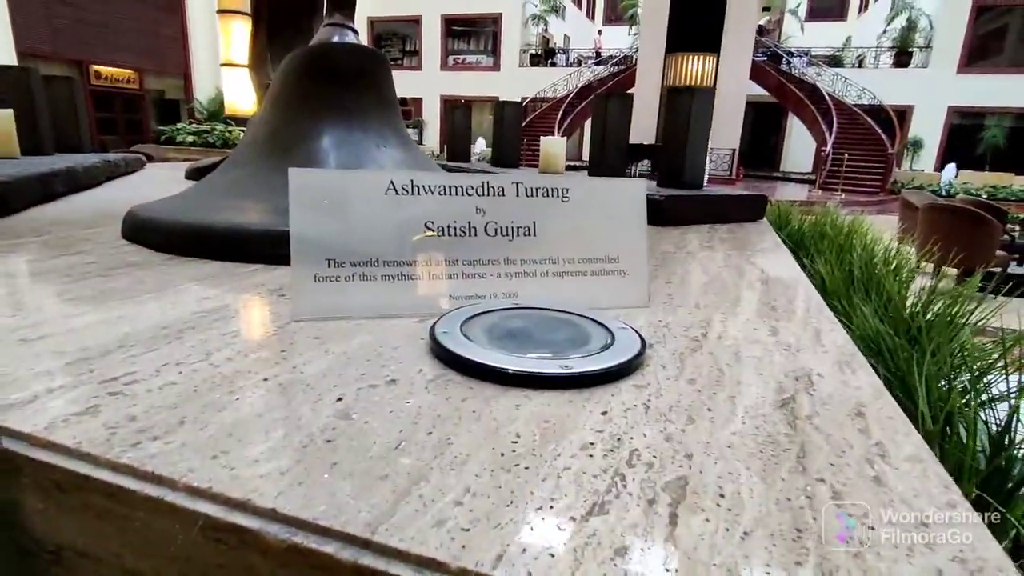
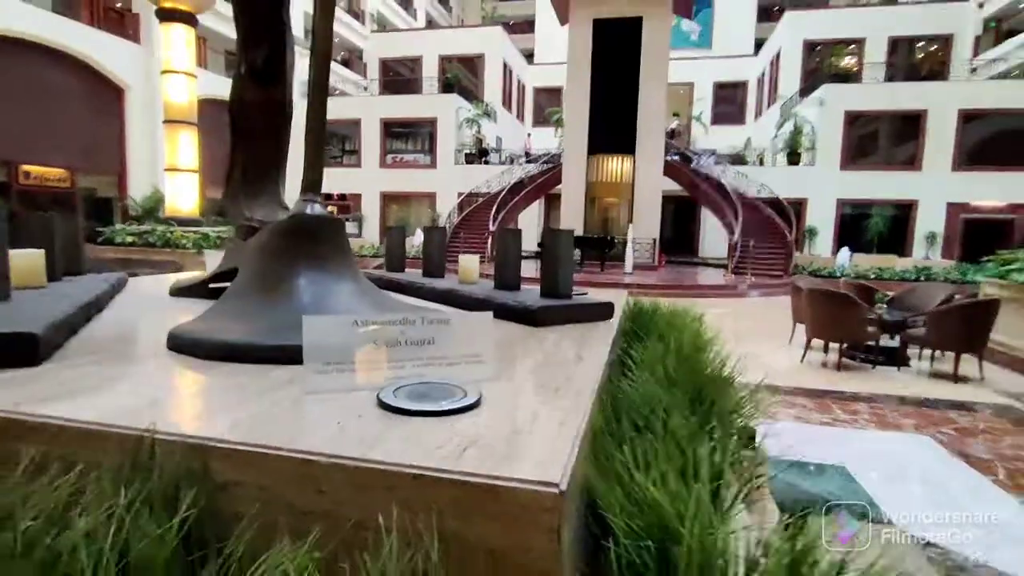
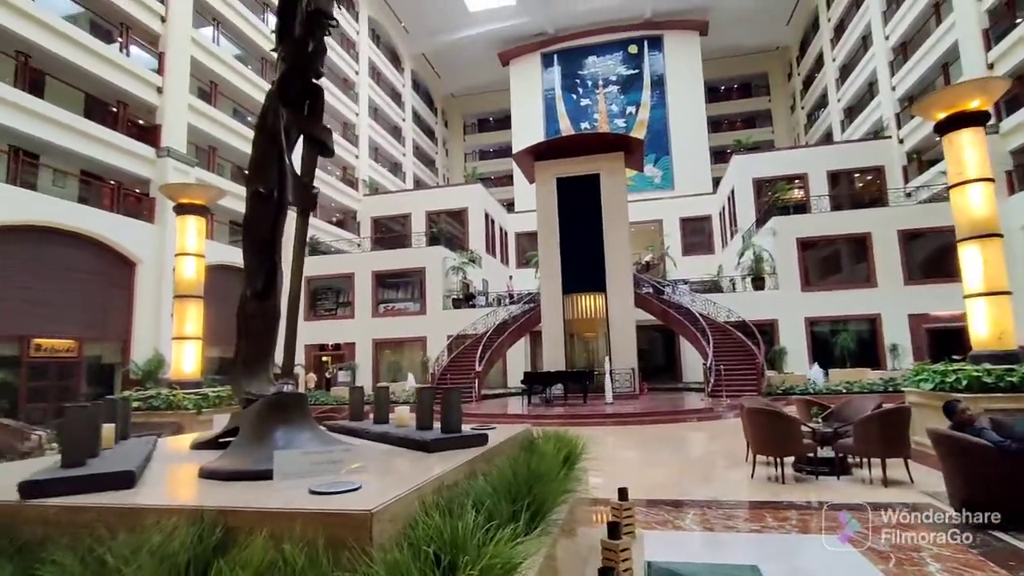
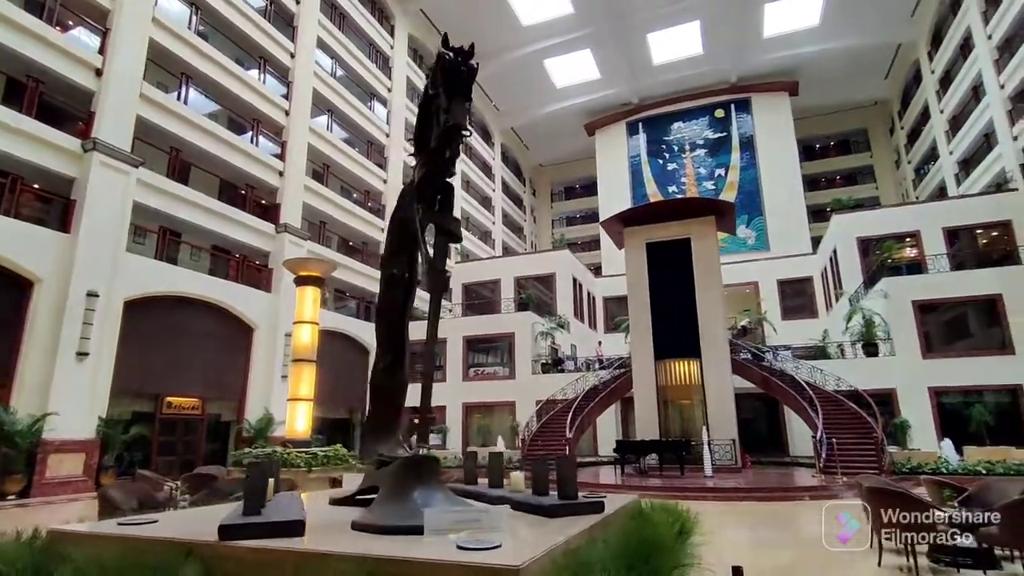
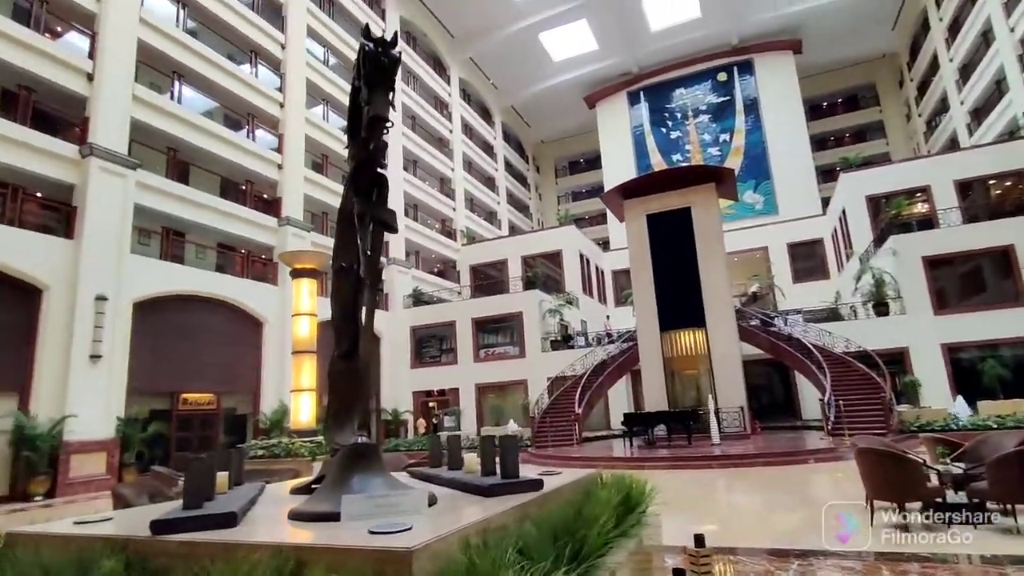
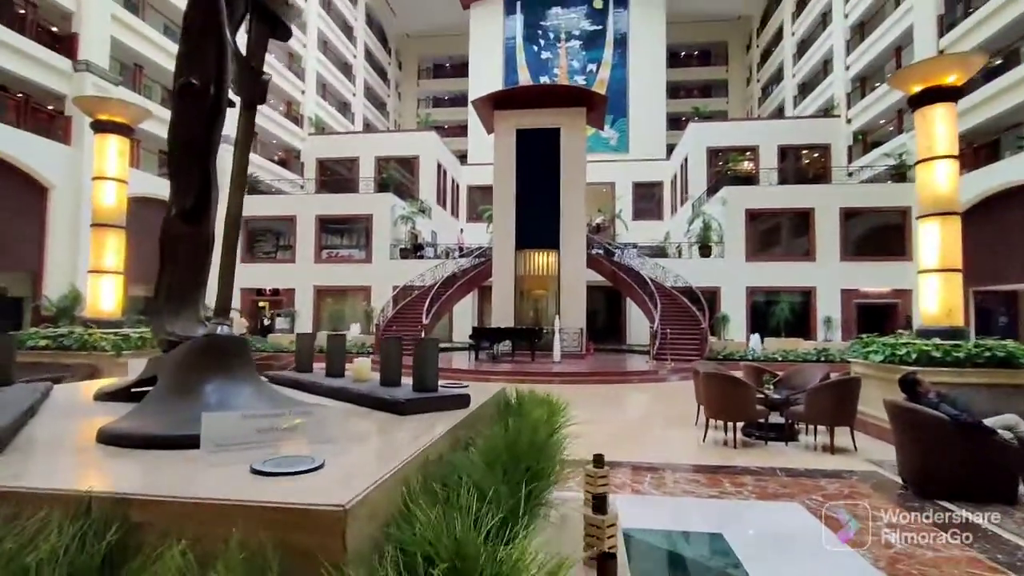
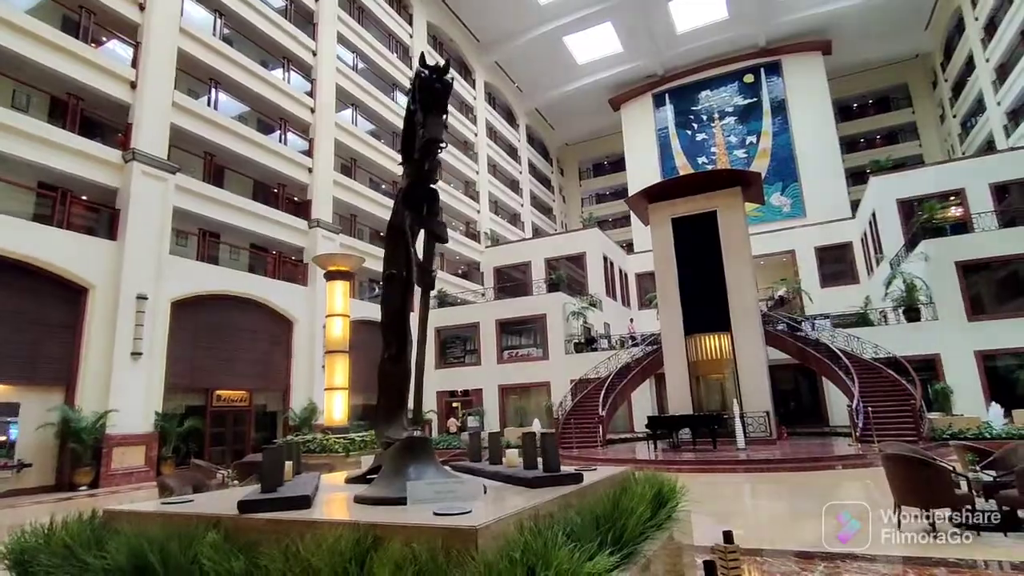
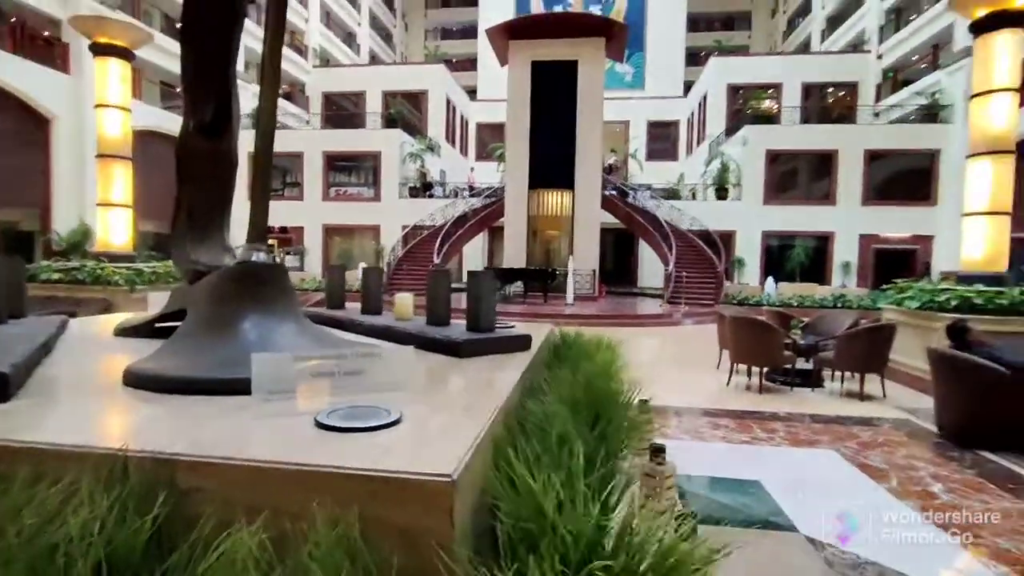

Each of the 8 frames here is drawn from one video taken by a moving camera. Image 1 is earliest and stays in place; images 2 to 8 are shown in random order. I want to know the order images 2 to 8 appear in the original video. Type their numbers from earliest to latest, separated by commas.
2, 8, 6, 3, 5, 7, 4
